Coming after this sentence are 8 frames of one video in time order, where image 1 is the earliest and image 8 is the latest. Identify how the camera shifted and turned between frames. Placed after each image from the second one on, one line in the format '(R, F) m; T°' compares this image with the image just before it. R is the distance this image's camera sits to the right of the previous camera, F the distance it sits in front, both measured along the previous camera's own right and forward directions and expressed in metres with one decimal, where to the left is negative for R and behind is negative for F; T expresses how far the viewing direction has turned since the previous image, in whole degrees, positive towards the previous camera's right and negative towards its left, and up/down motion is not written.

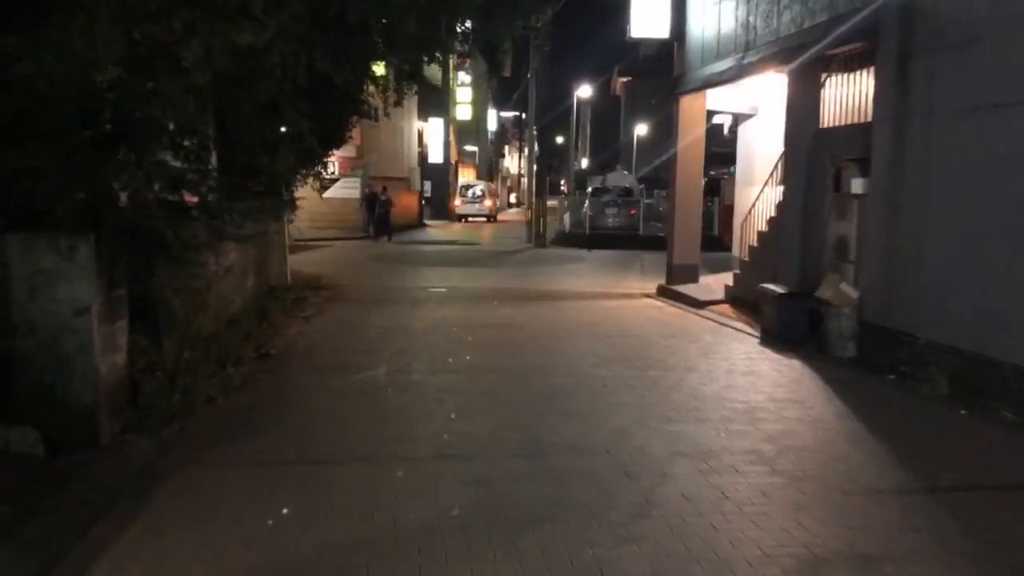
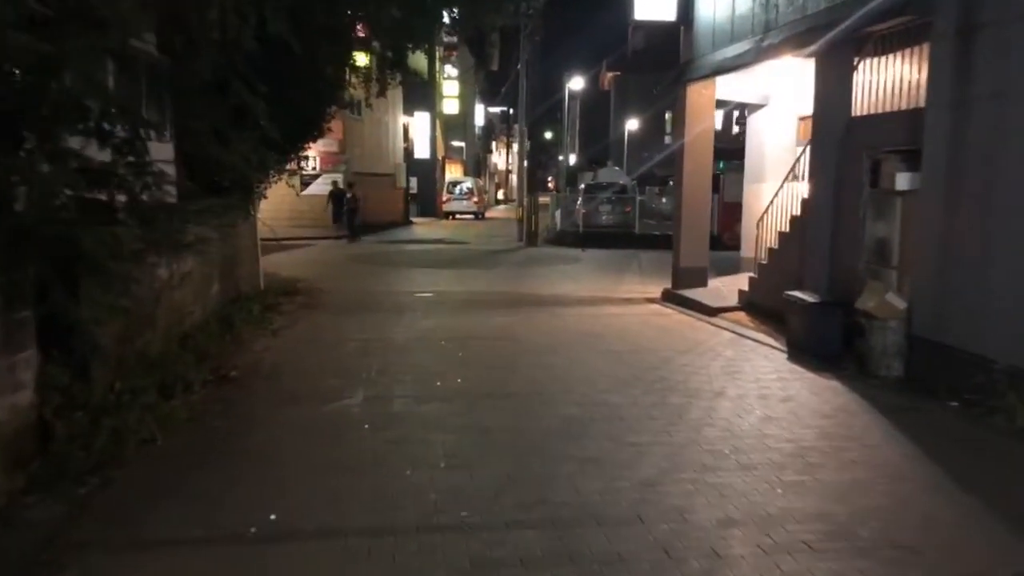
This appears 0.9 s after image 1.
(-0.1, +1.3) m; +1°
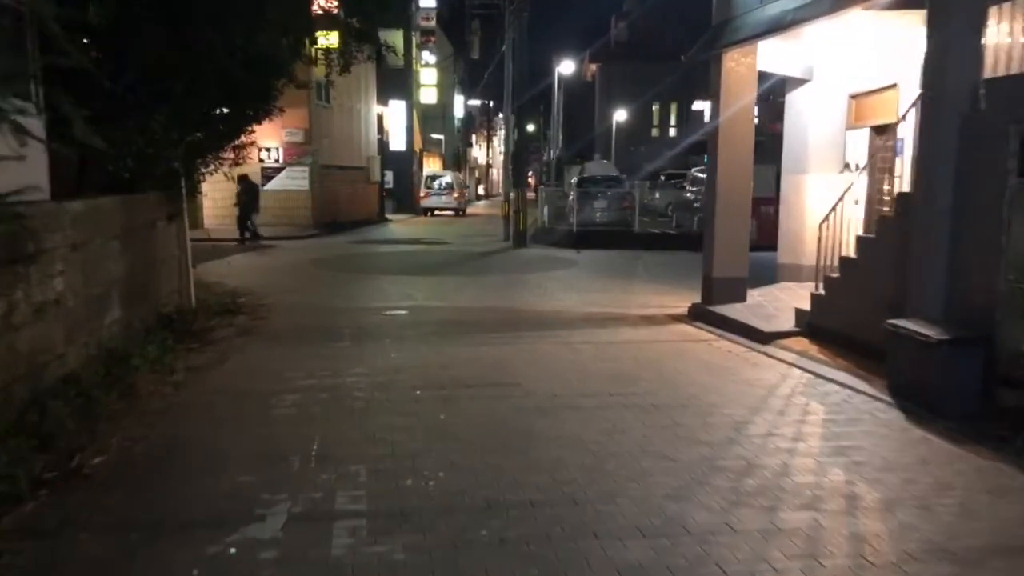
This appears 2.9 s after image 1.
(-0.2, +2.9) m; +2°
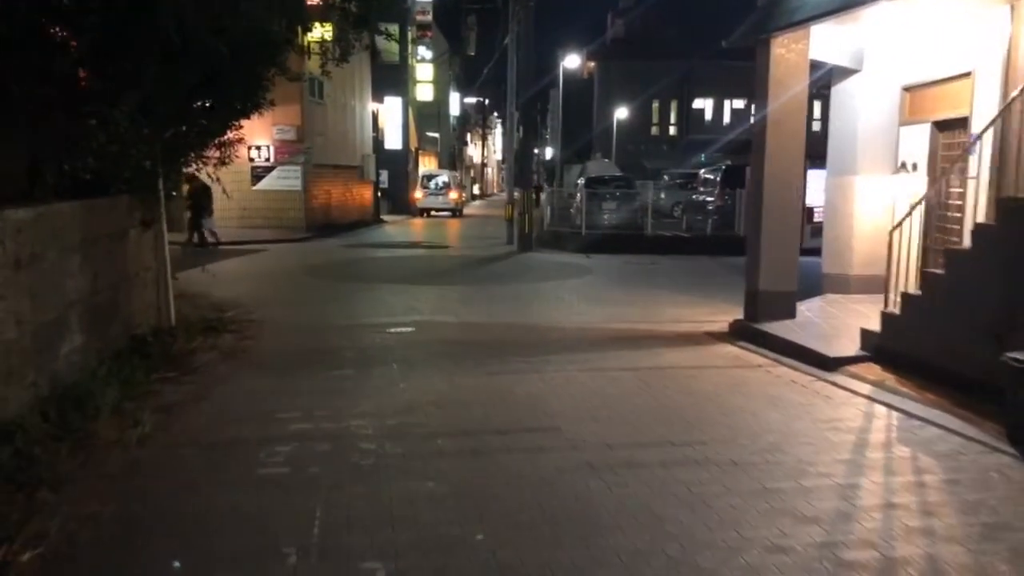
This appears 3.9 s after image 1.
(-0.4, +1.3) m; +1°
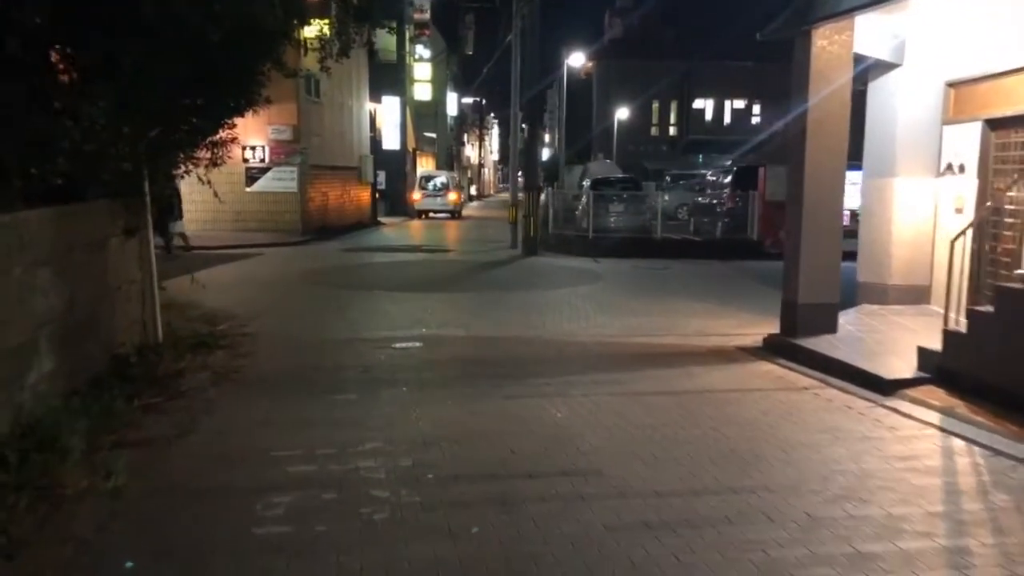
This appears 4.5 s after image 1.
(-0.3, +0.9) m; 0°
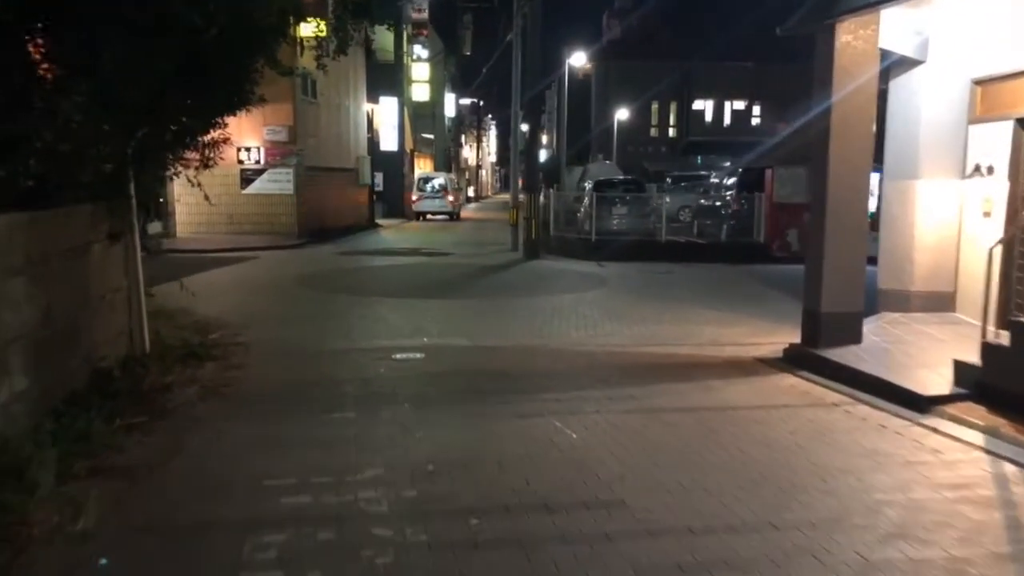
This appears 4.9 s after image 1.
(-0.1, +0.5) m; 0°
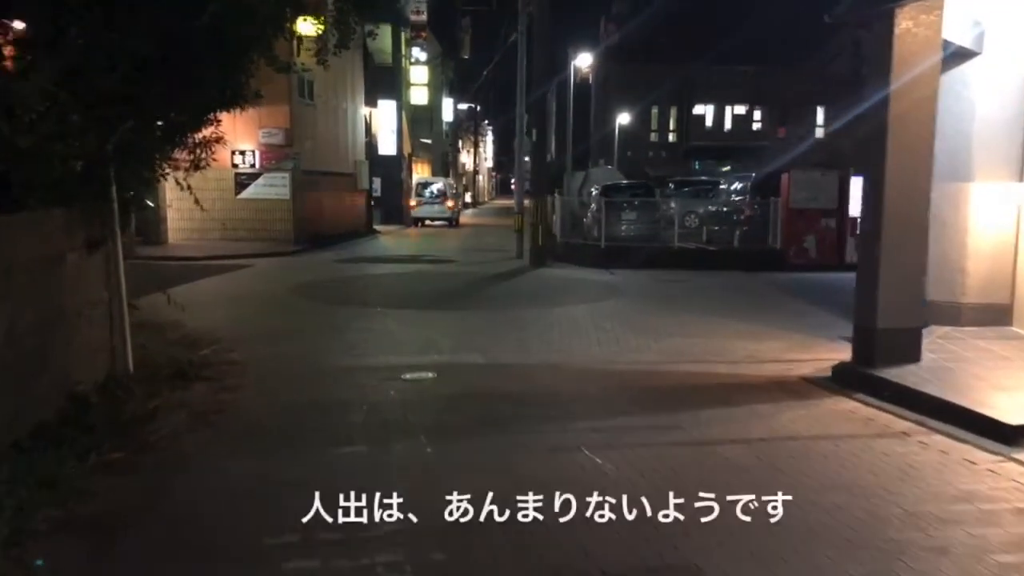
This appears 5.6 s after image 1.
(-0.3, +0.9) m; 0°
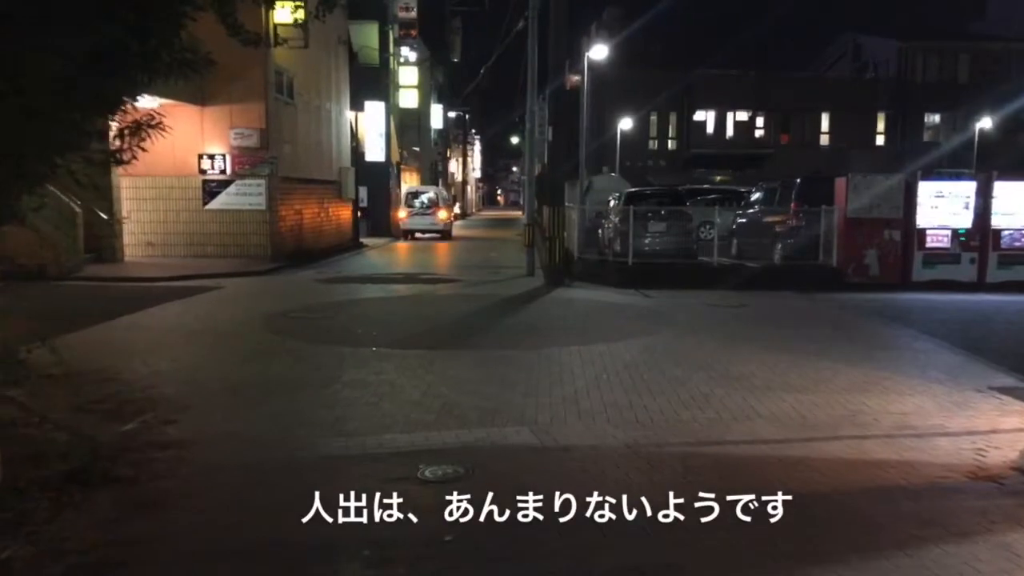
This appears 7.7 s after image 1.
(-0.7, +3.0) m; +1°
